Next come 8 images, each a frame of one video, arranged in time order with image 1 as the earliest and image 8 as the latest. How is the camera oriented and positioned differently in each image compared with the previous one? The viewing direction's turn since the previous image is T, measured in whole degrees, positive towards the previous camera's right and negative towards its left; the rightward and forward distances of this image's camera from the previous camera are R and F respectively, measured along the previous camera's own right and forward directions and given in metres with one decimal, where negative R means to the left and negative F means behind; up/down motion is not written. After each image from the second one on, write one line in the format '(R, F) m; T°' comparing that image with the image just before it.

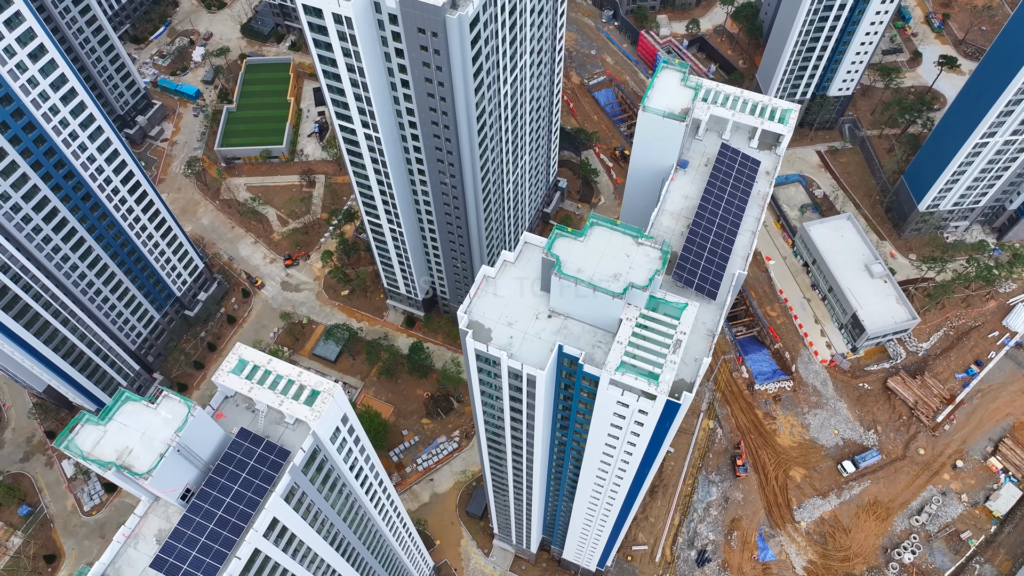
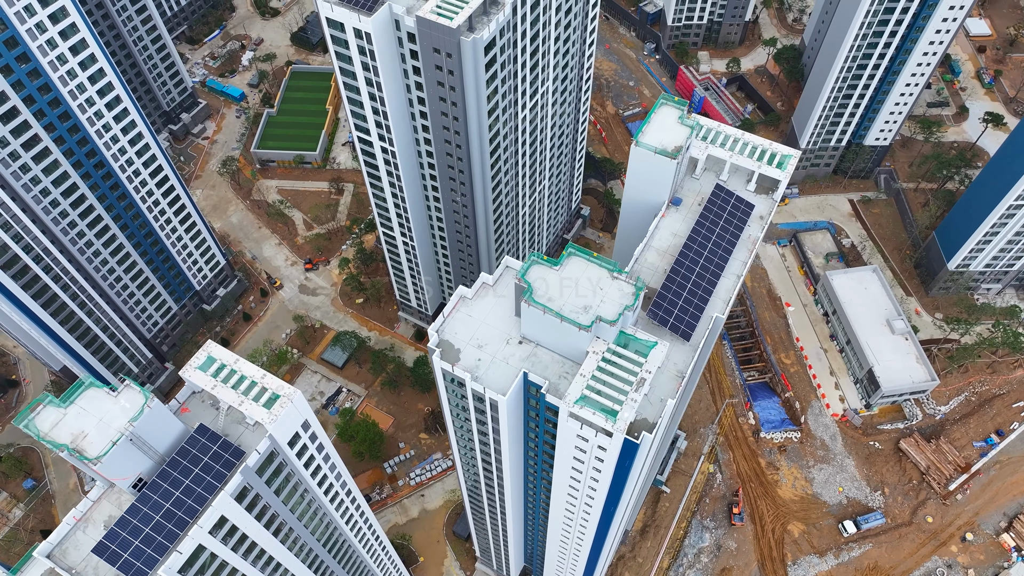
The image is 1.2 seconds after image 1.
(+5.4, +0.2) m; -3°
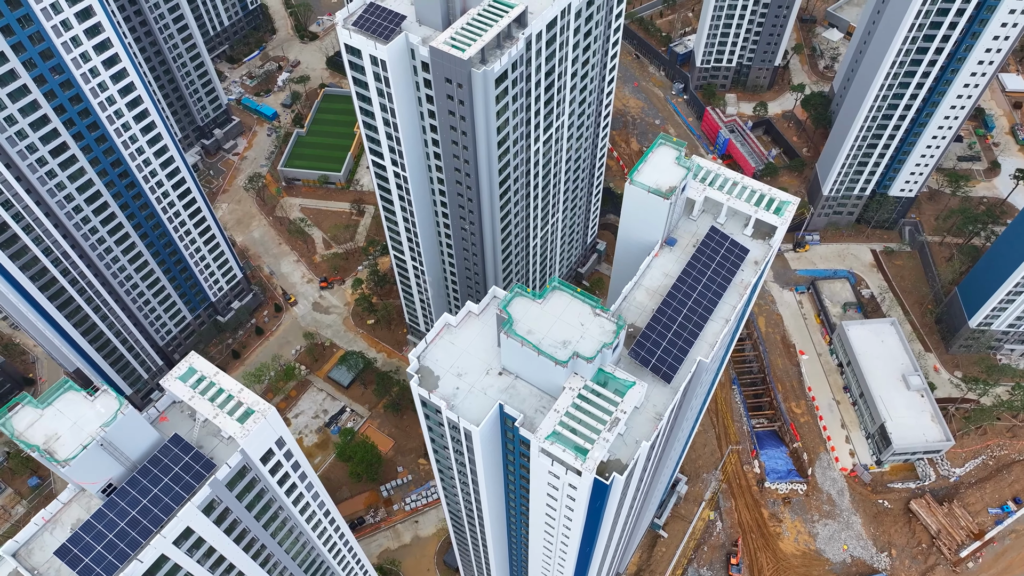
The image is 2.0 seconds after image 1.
(+3.7, +0.1) m; -2°
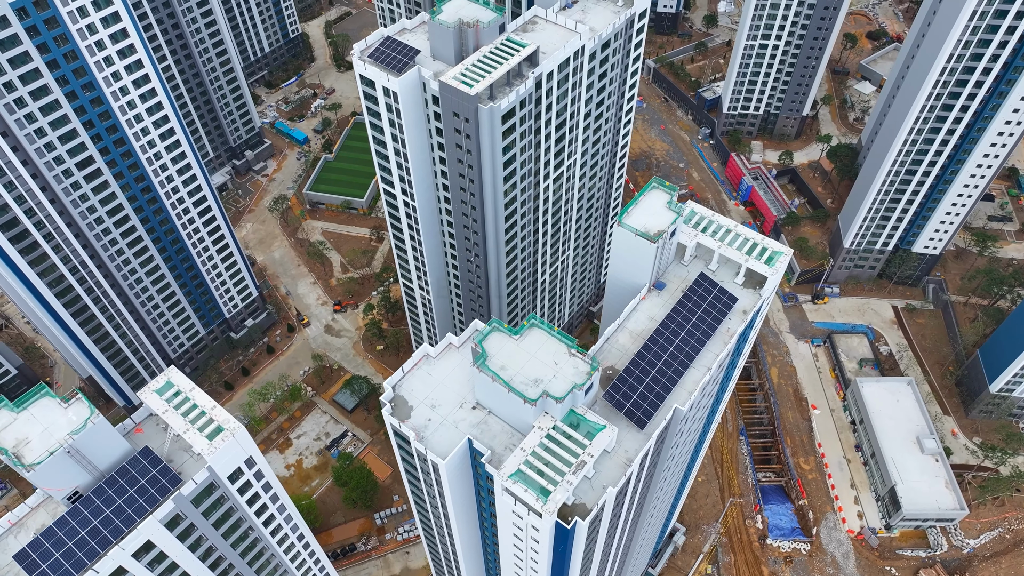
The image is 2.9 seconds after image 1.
(+4.2, +0.1) m; -3°
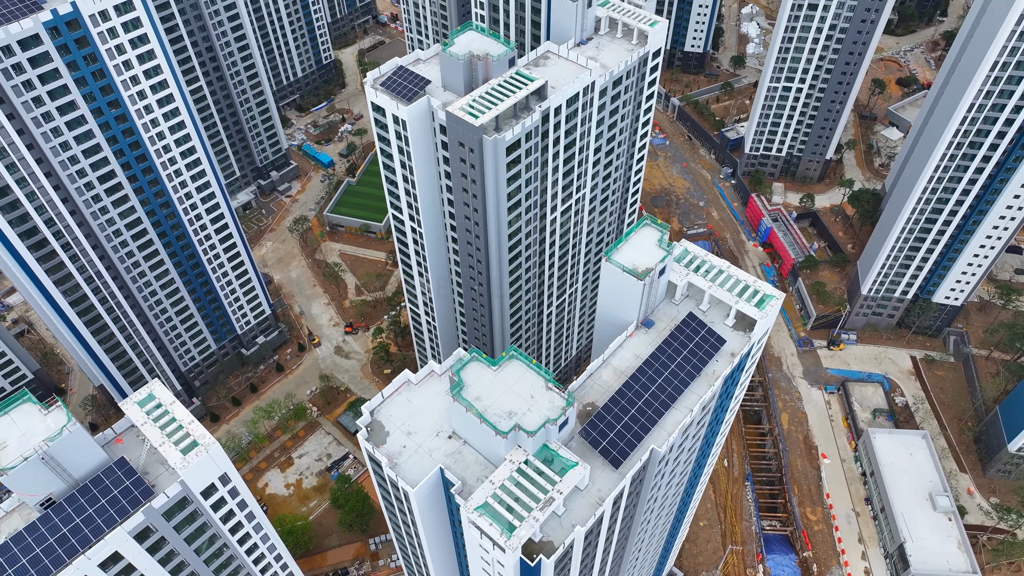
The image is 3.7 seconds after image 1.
(+3.7, +0.1) m; -2°
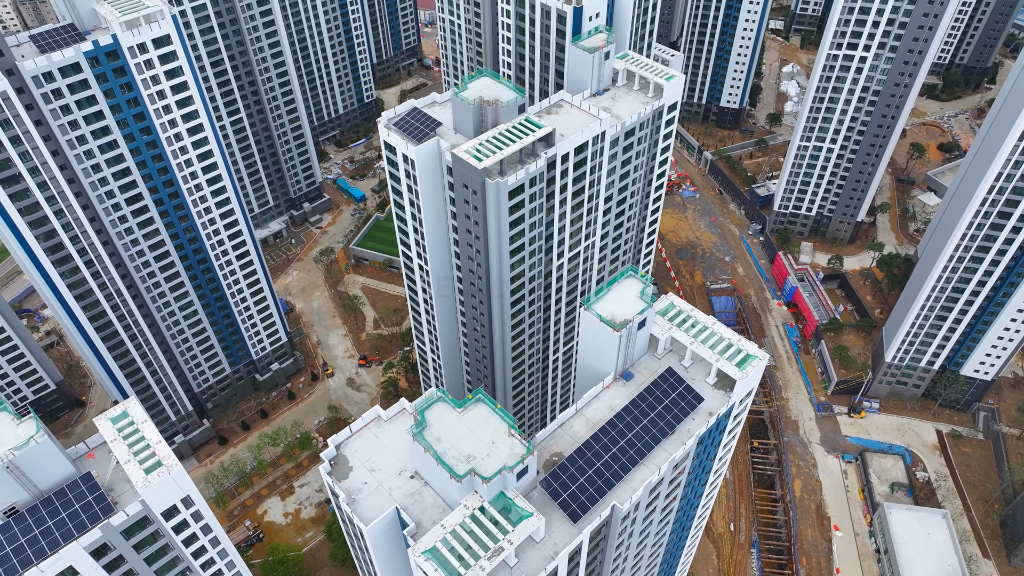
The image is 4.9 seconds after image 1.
(+5.4, +0.3) m; -3°
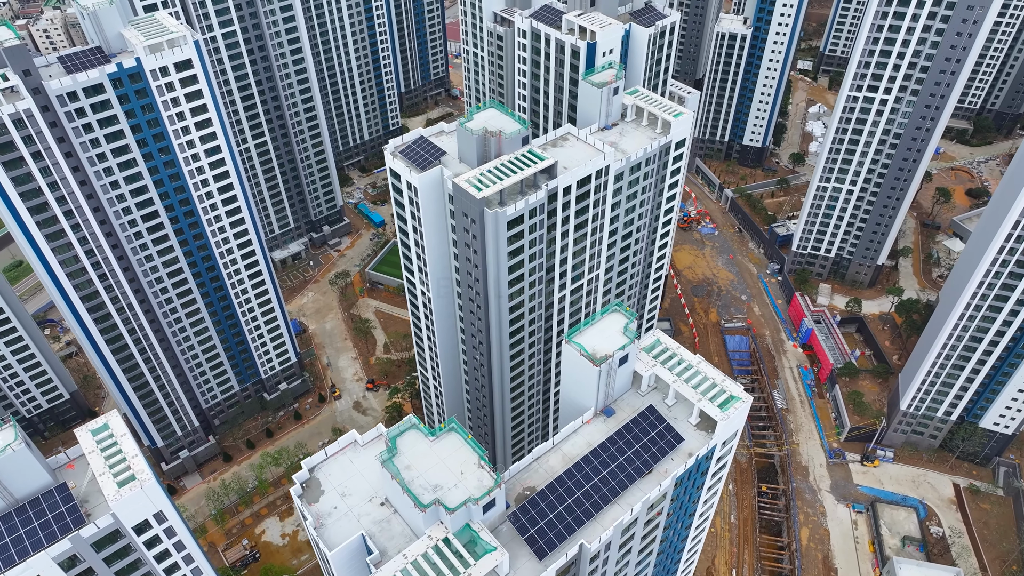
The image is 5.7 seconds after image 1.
(+3.9, +0.2) m; -2°
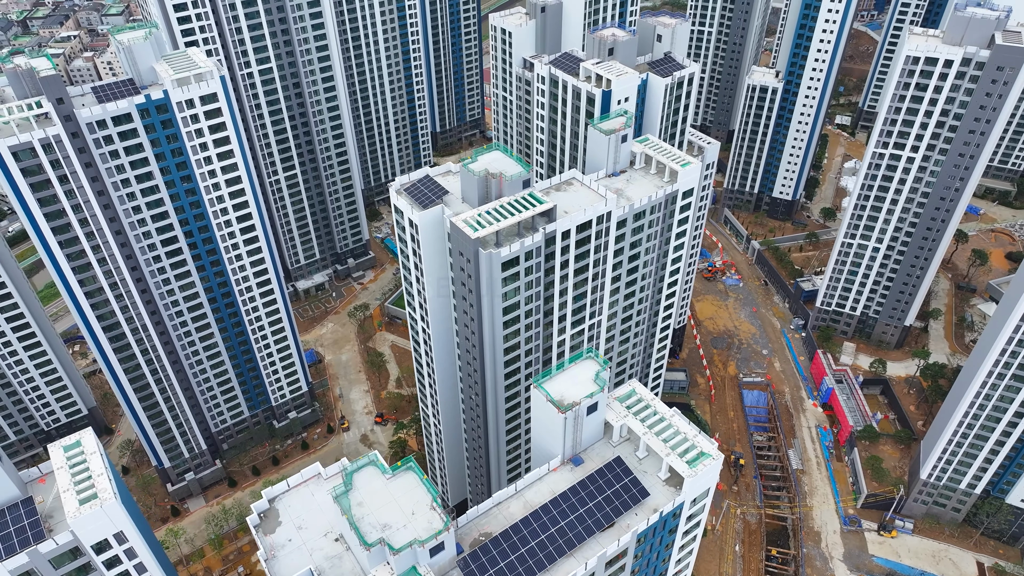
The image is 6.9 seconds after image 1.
(+5.8, +0.3) m; -3°
